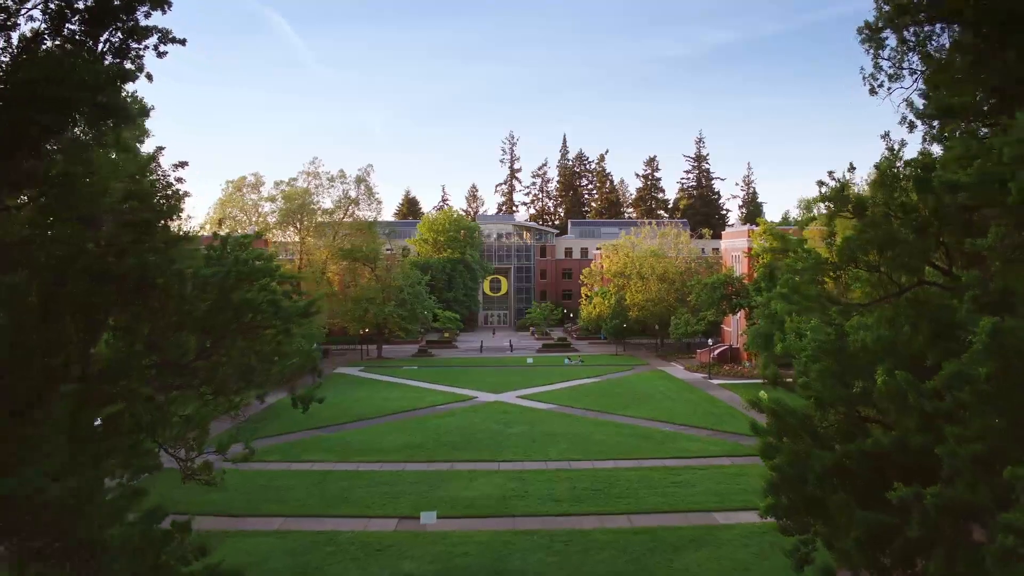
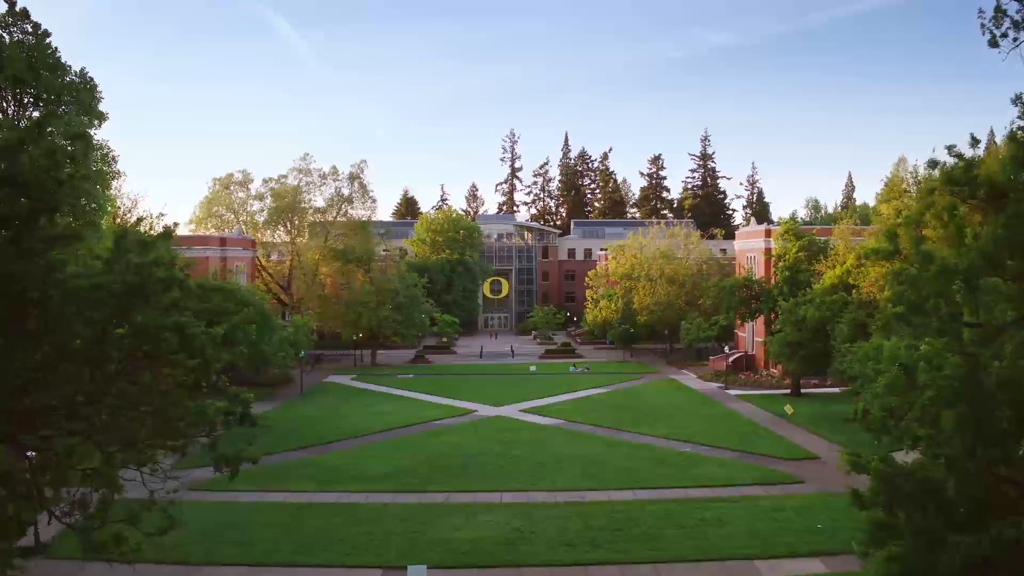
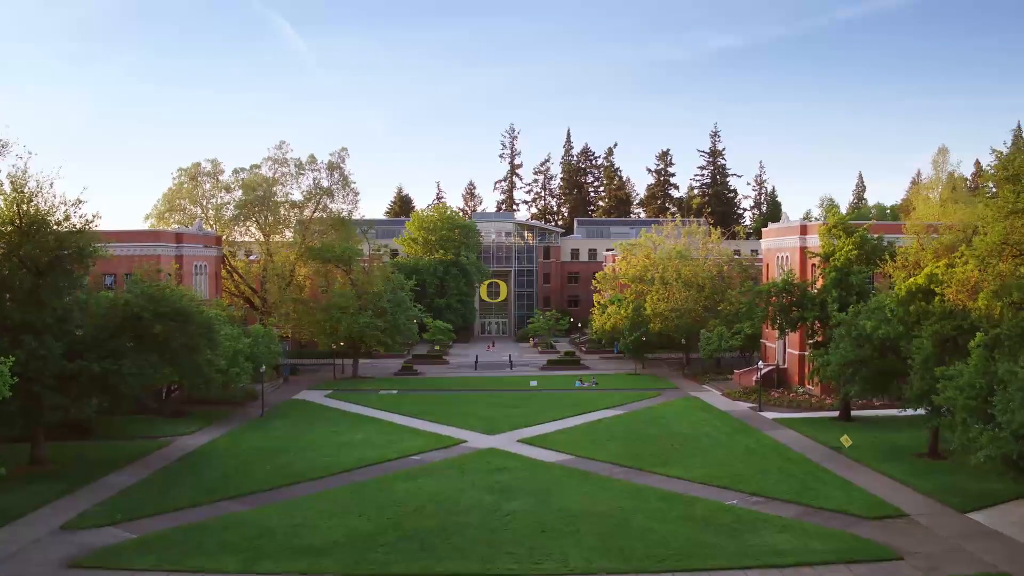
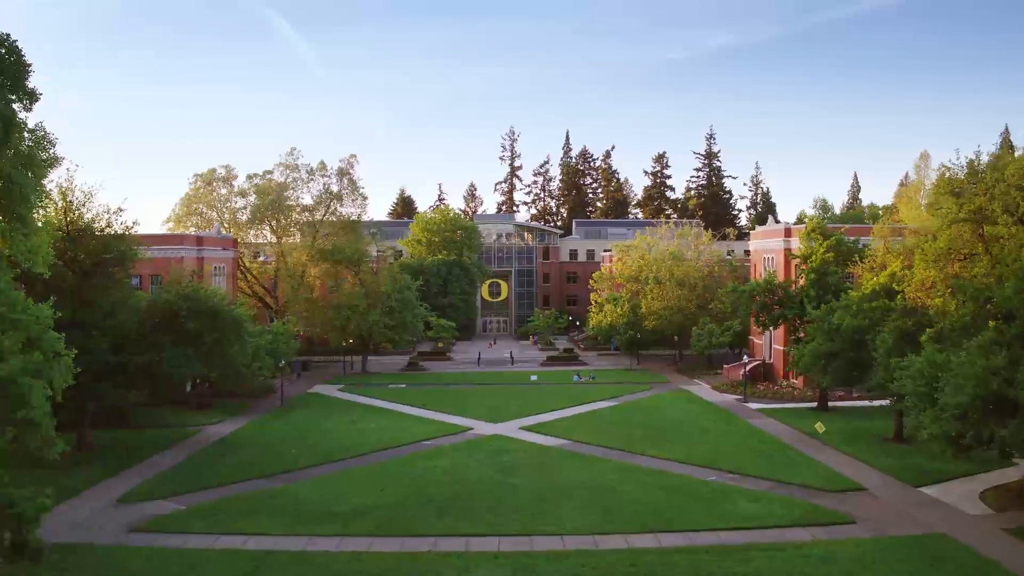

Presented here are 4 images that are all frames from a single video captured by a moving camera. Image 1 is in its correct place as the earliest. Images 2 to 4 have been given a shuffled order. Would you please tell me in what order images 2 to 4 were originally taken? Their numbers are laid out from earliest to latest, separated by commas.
2, 4, 3
